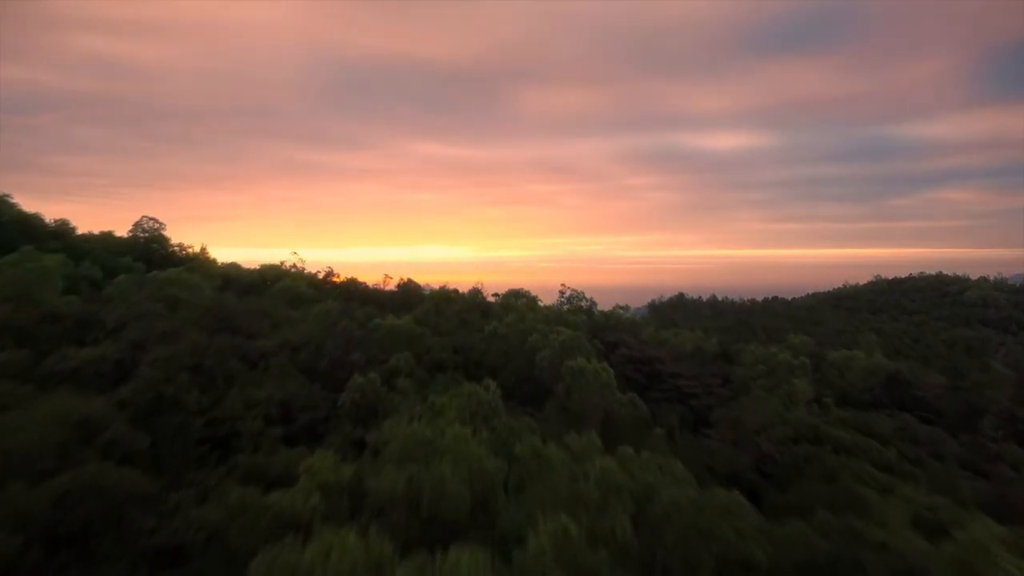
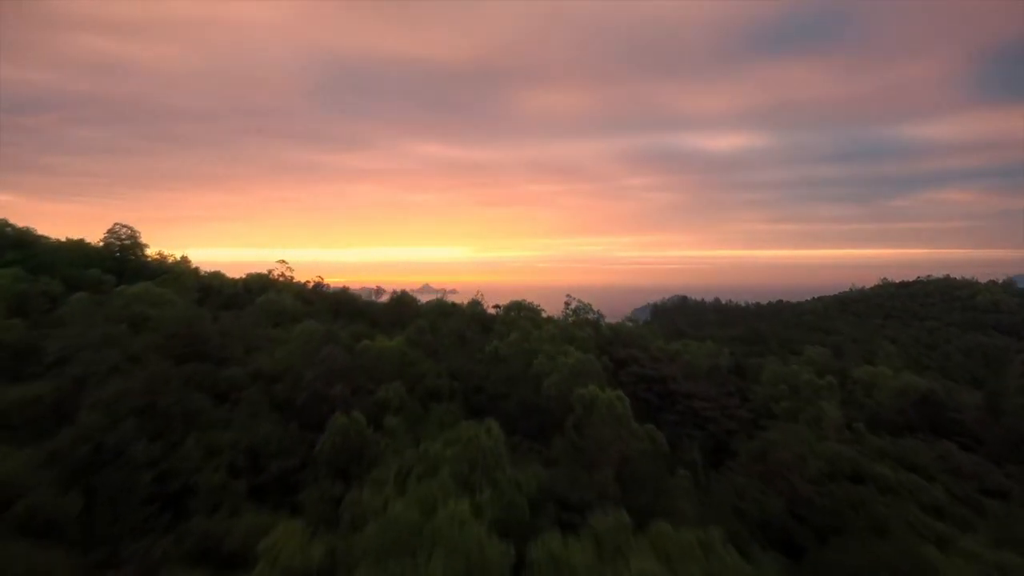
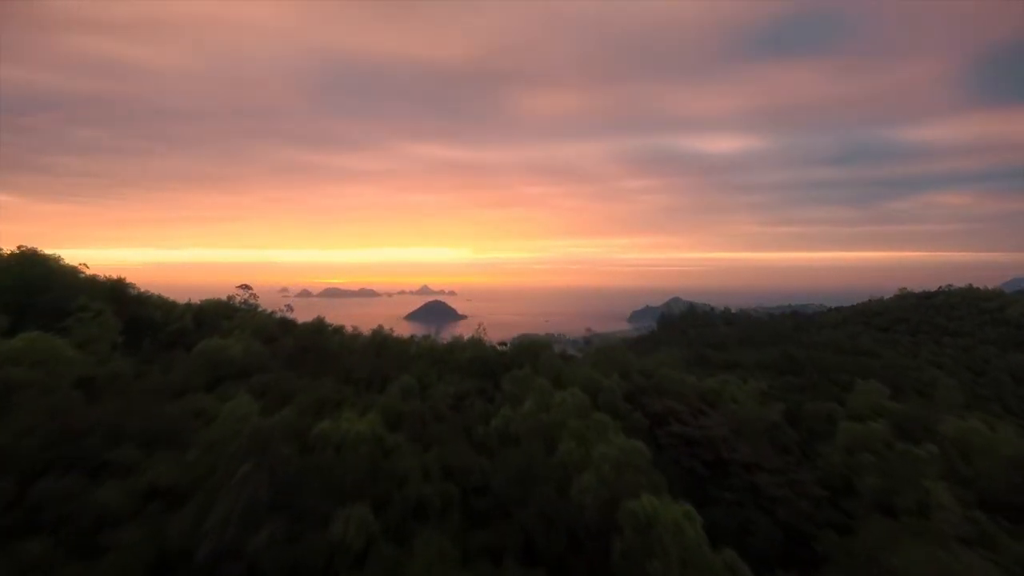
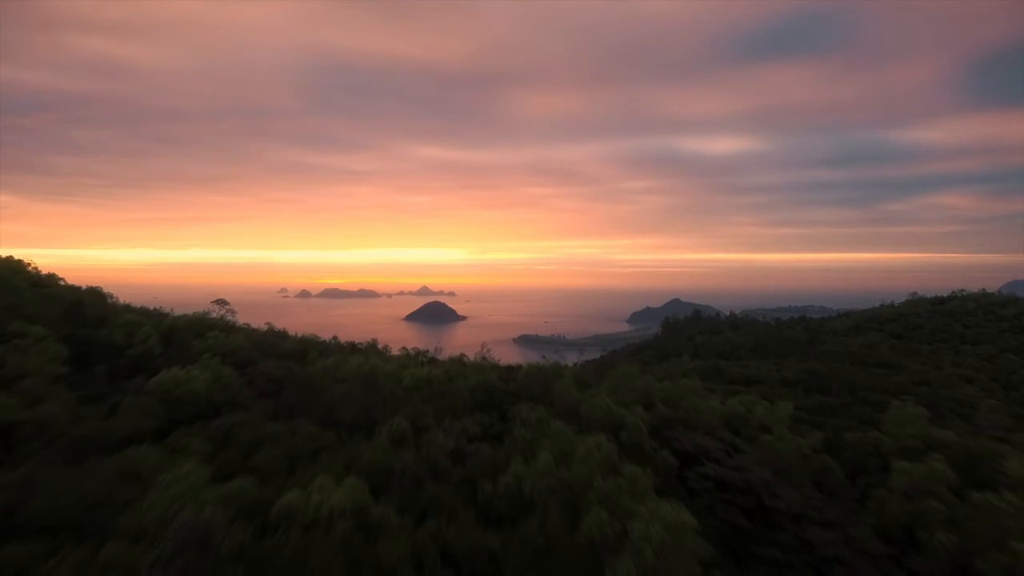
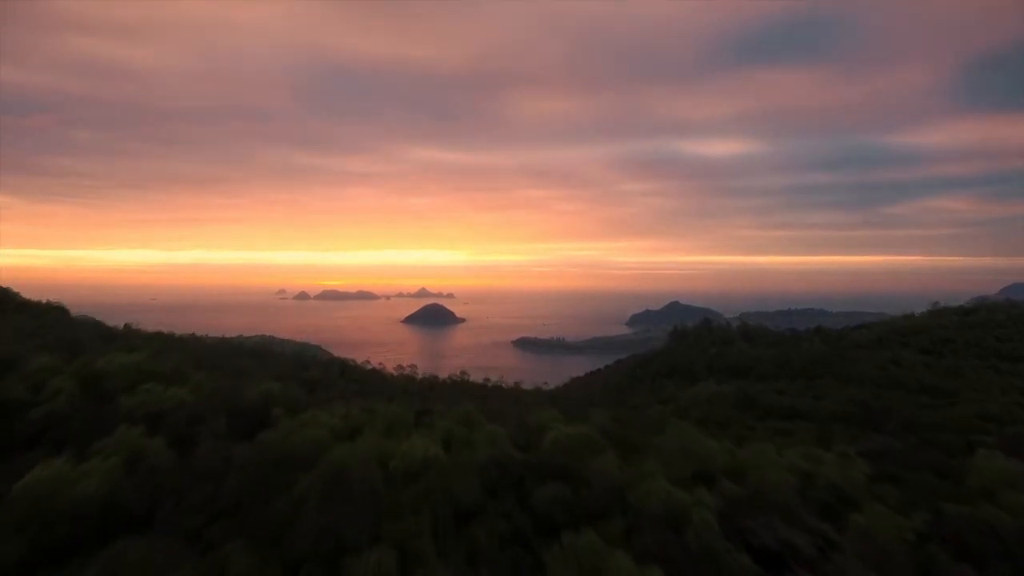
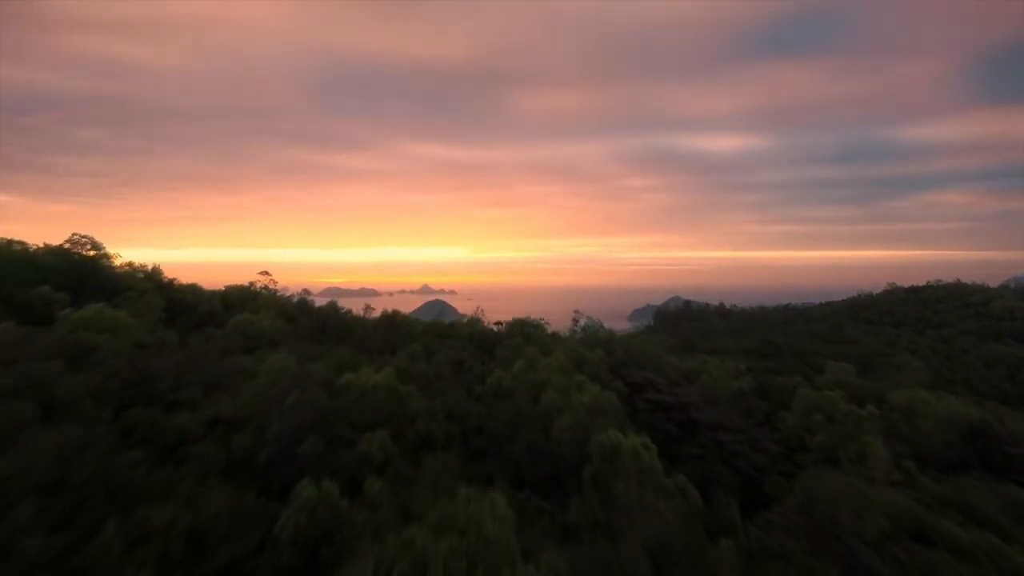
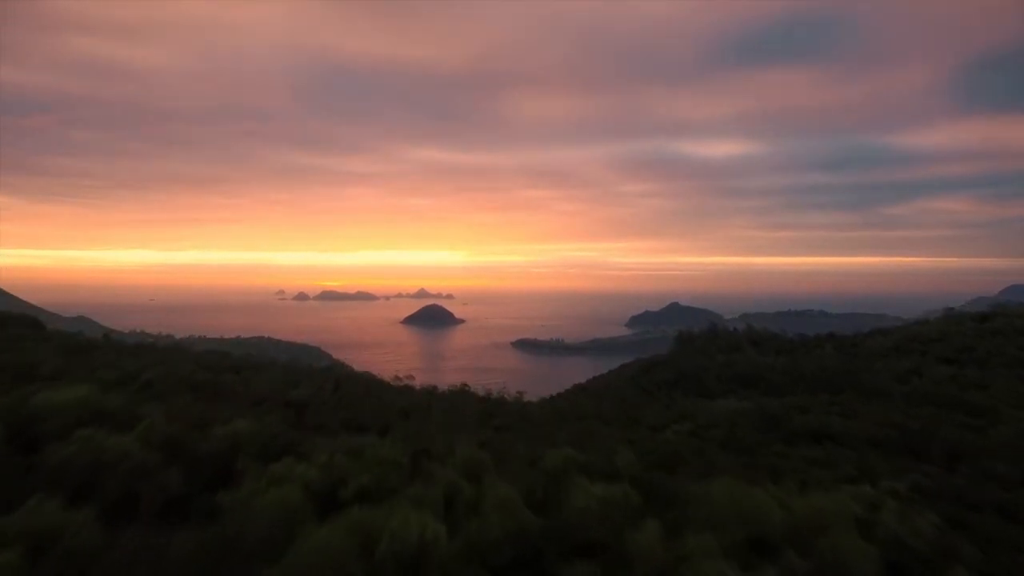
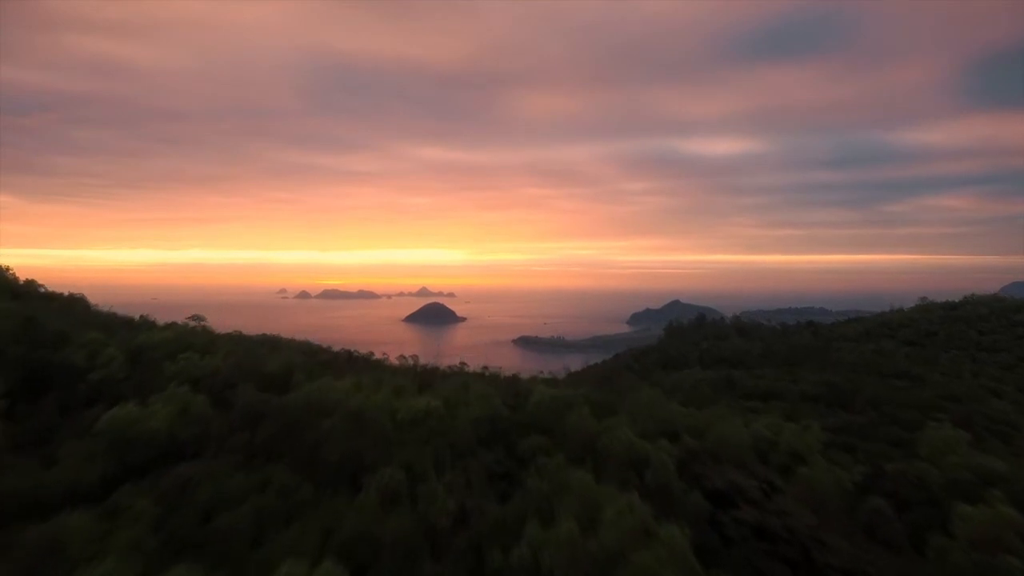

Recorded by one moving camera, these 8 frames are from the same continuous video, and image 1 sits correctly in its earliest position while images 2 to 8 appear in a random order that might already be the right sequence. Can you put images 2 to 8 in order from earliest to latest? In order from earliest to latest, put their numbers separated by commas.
2, 6, 3, 4, 8, 5, 7
